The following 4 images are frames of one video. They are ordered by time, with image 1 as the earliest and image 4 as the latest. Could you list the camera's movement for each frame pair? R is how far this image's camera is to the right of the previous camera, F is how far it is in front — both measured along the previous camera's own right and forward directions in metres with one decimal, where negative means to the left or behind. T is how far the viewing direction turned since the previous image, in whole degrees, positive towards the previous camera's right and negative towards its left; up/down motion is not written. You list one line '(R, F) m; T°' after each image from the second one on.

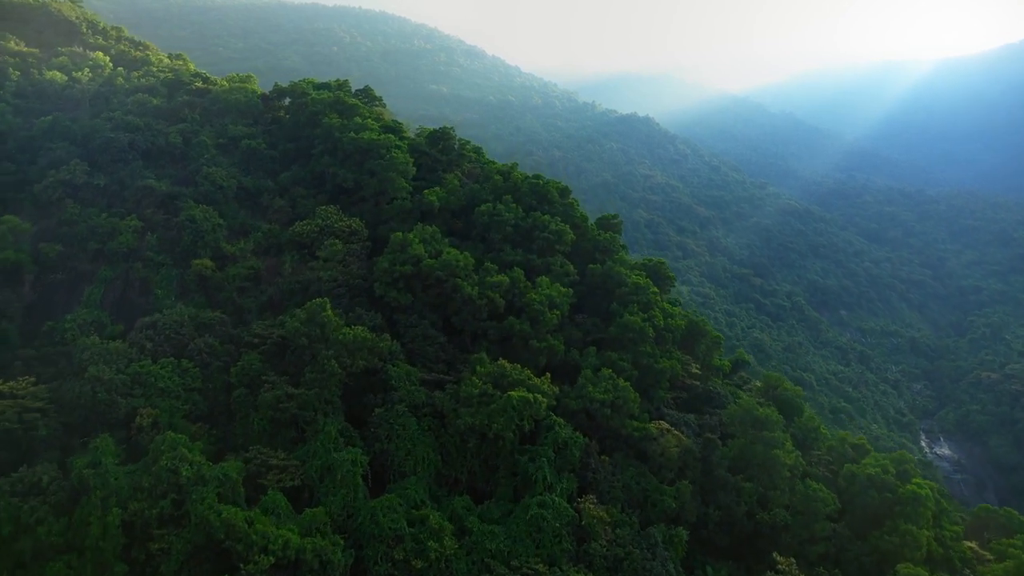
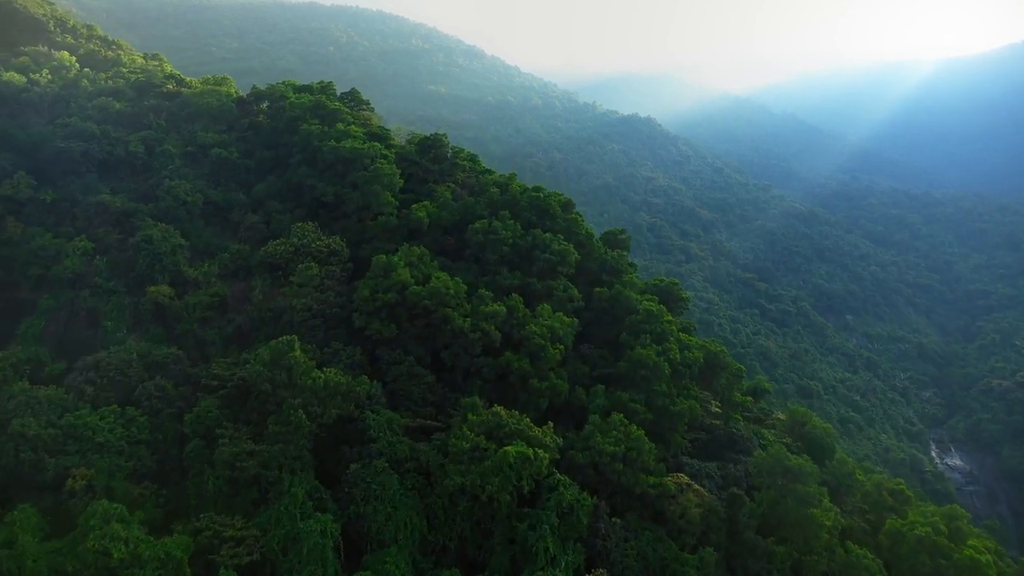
(+0.1, +2.2) m; 0°
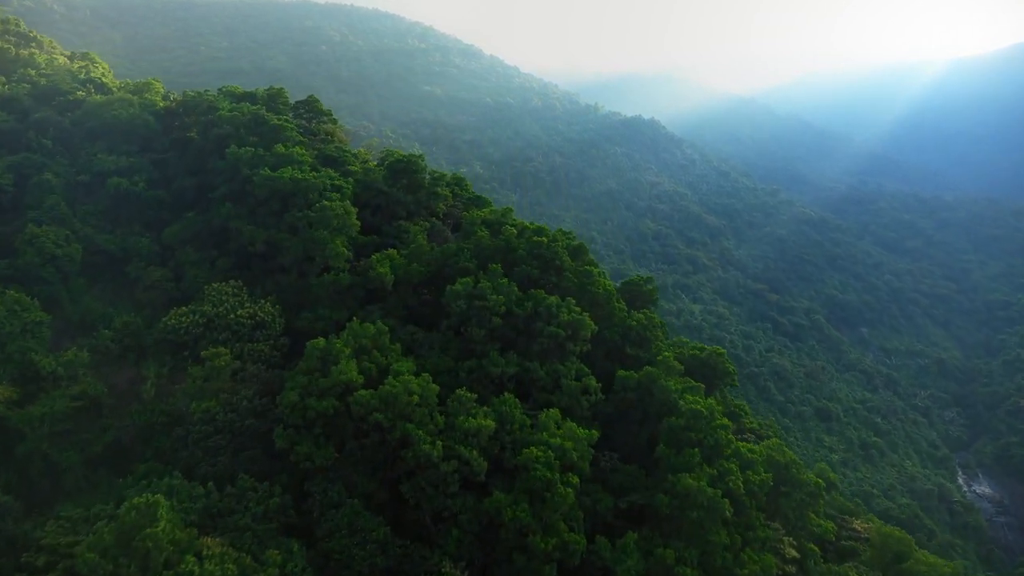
(+0.2, +5.2) m; 0°
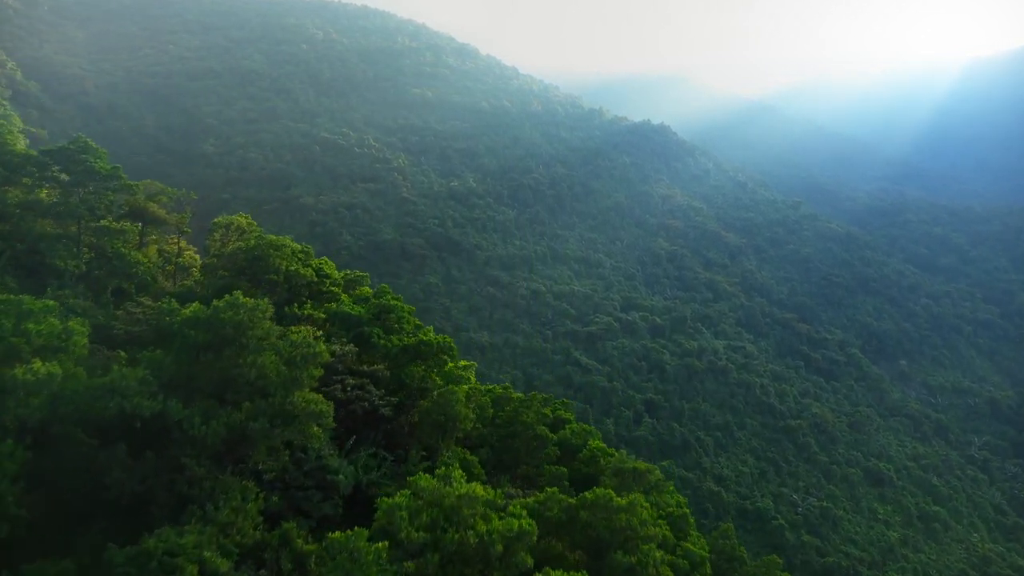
(+0.3, +11.5) m; 0°
